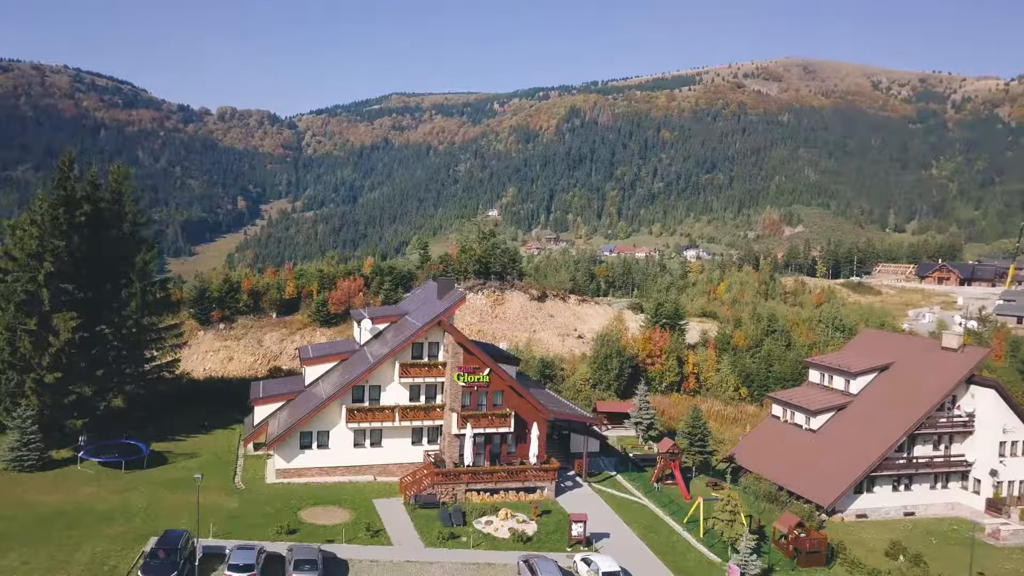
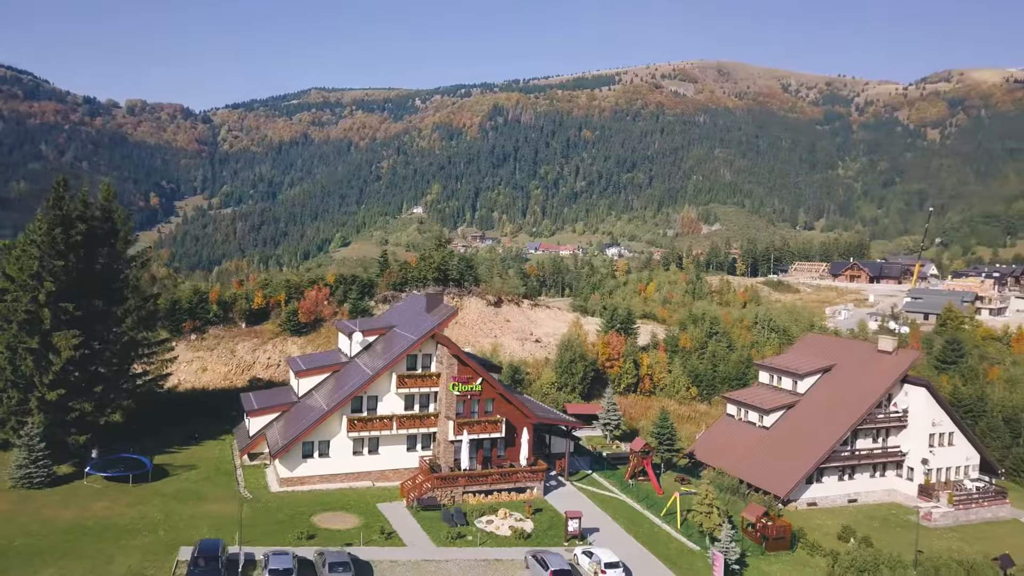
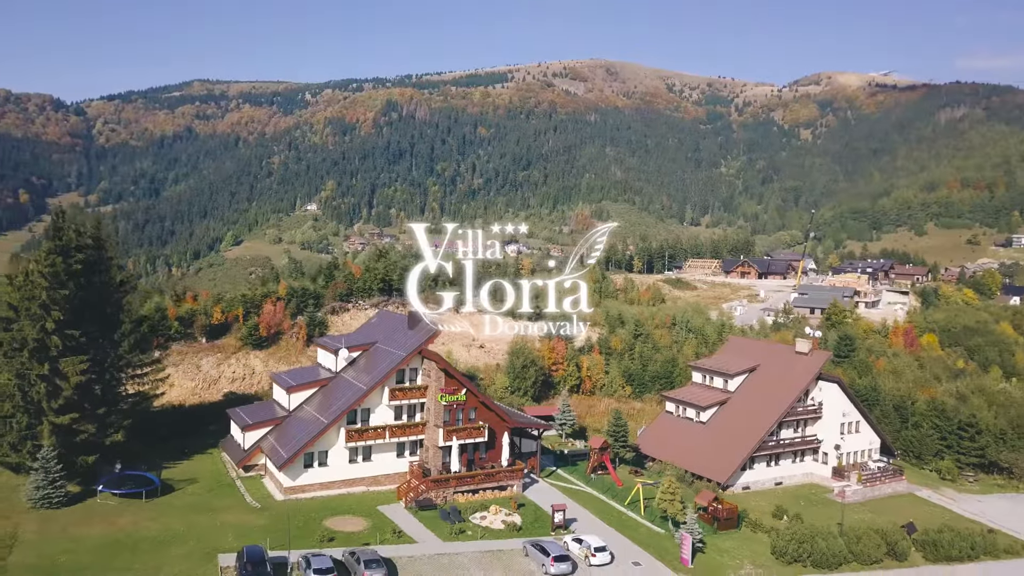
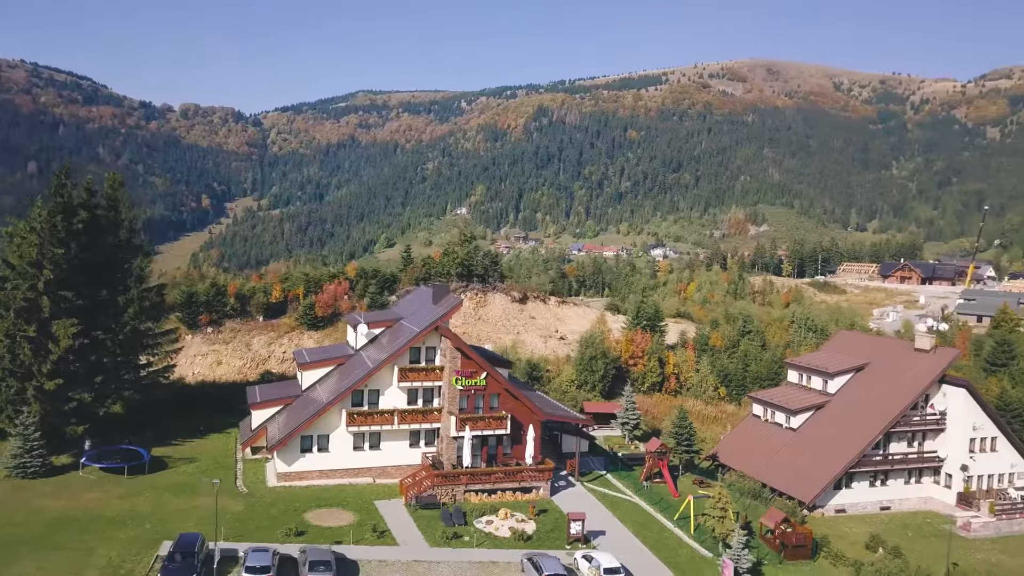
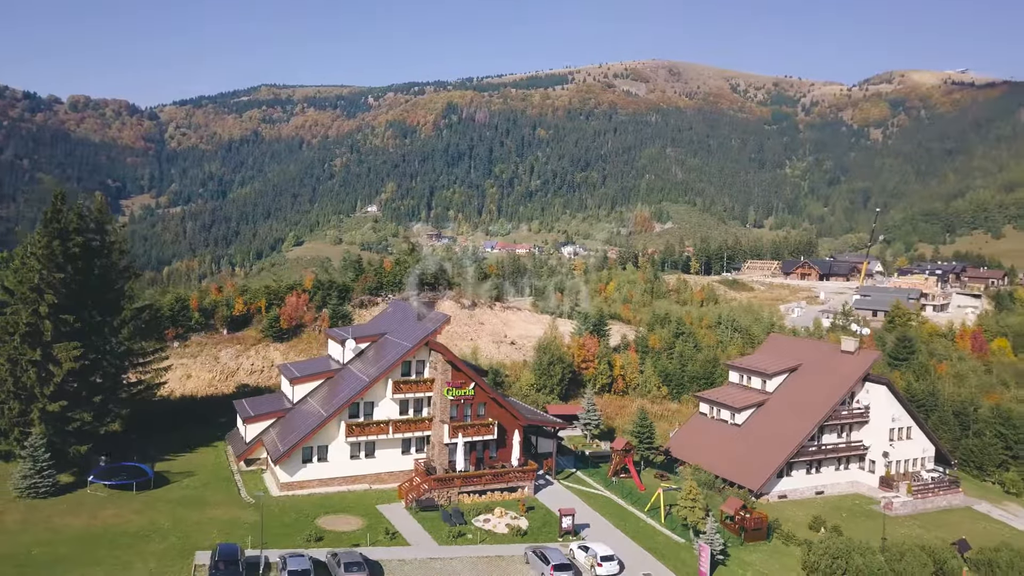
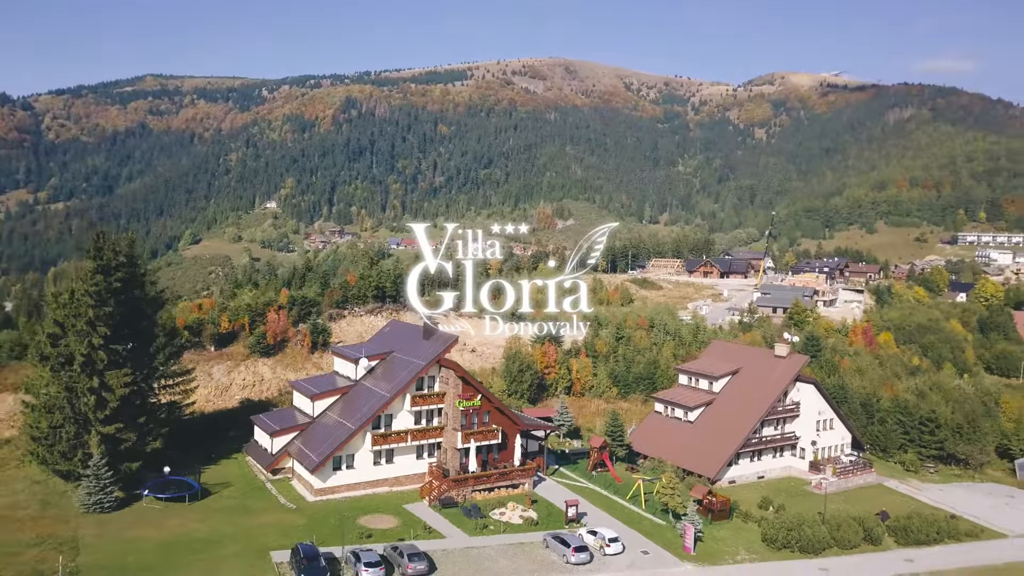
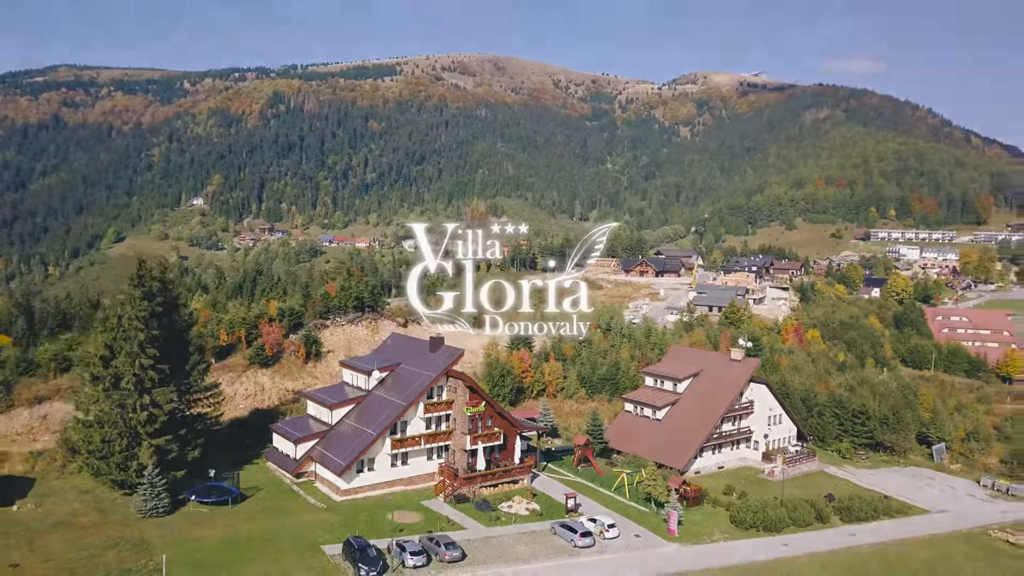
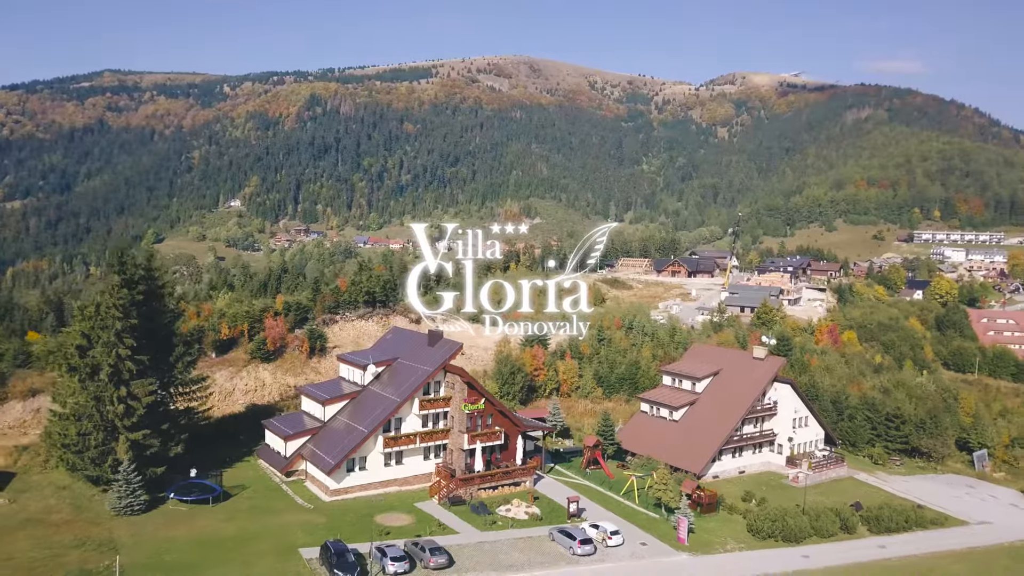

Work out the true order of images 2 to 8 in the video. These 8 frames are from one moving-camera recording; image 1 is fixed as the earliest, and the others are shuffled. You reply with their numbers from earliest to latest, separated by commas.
4, 2, 5, 3, 6, 8, 7
